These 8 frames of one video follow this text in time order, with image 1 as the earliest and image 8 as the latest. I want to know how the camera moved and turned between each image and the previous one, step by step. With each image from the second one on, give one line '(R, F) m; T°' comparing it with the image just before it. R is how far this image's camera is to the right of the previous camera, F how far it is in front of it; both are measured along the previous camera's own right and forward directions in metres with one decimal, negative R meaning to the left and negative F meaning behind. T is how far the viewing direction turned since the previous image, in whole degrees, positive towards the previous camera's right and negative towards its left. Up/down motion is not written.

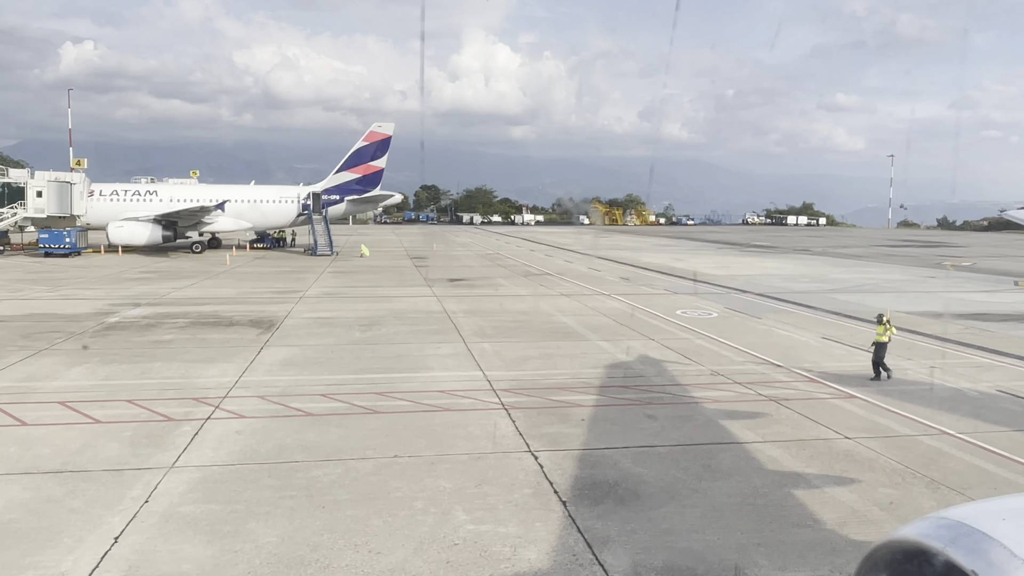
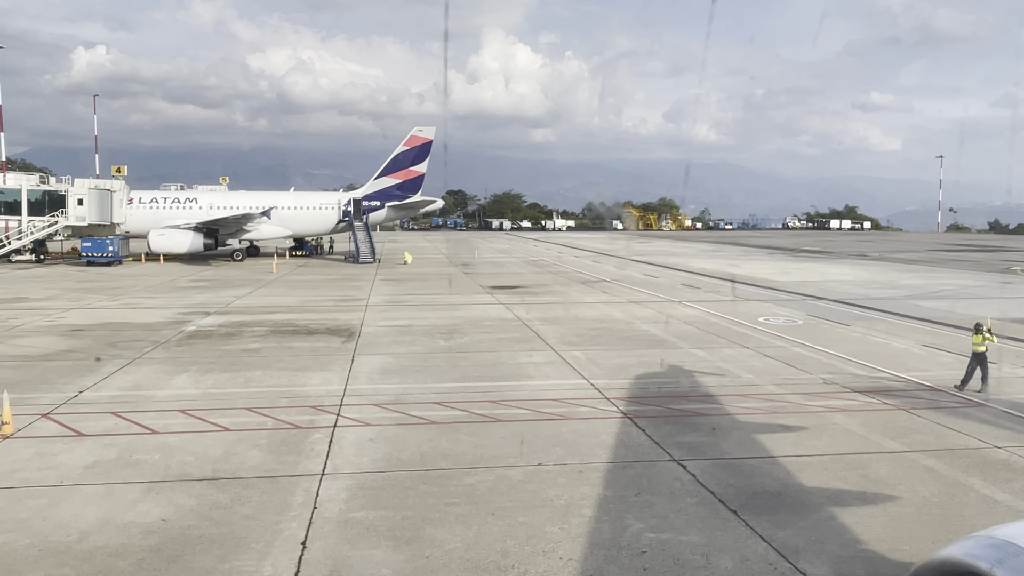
(-1.3, 0.0) m; -2°
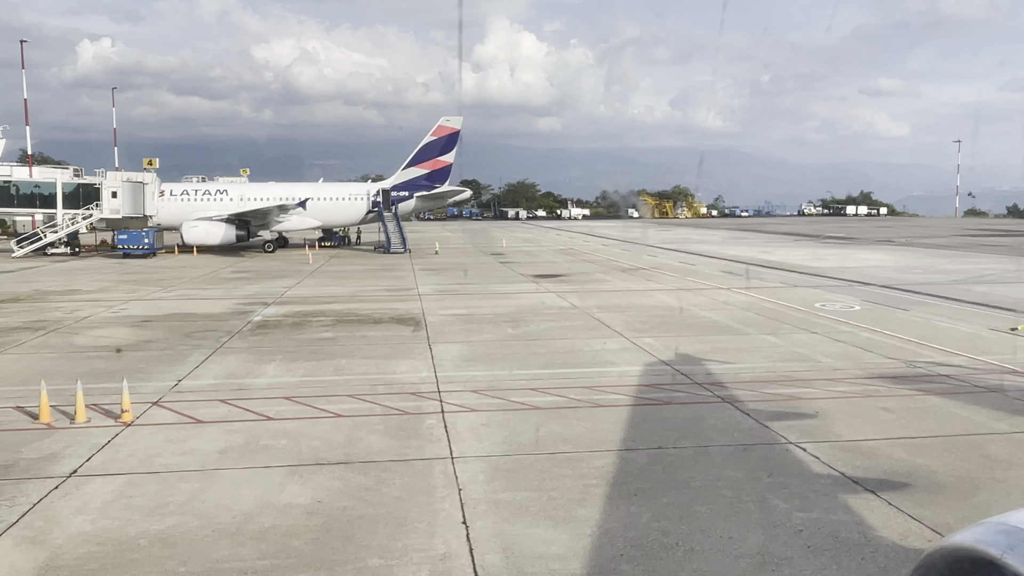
(-1.2, -0.2) m; -1°
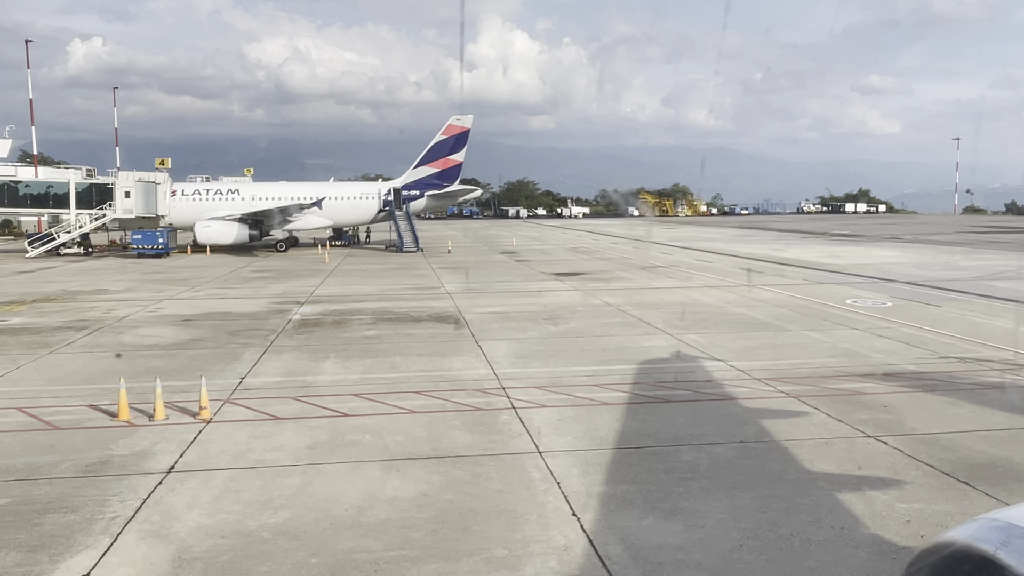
(-1.0, -0.1) m; 0°
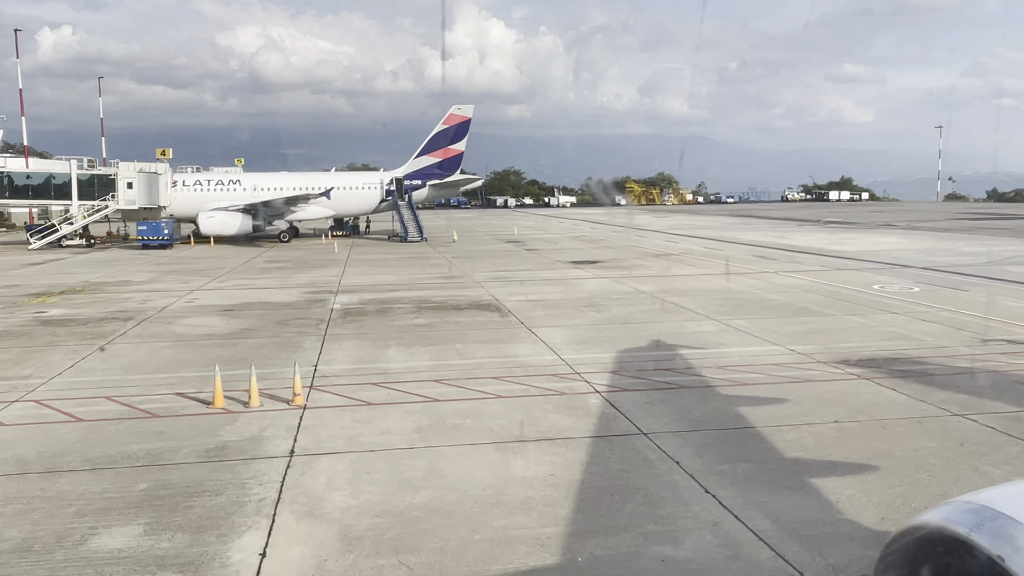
(-1.3, -0.2) m; +1°
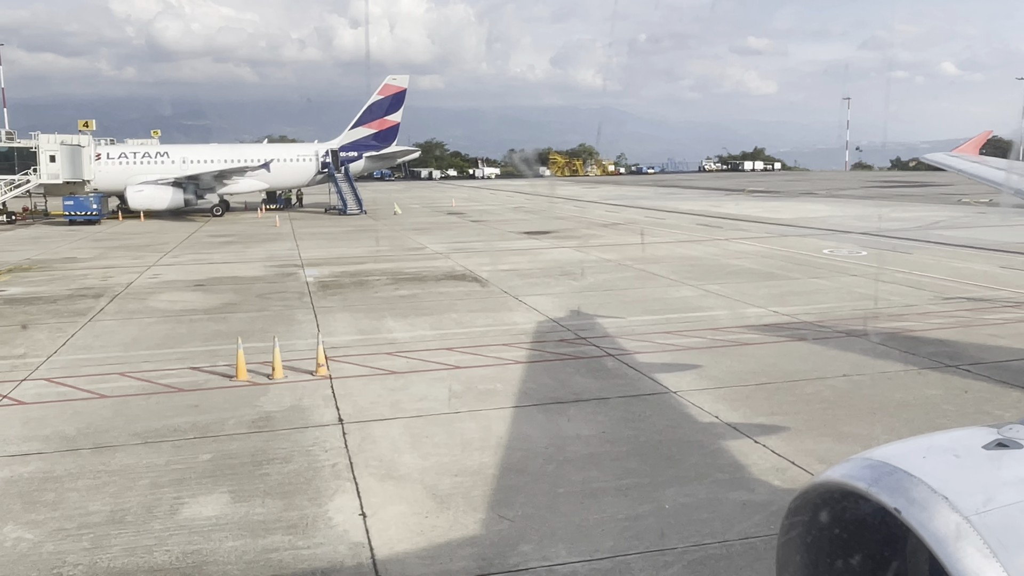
(-1.3, -0.2) m; +5°
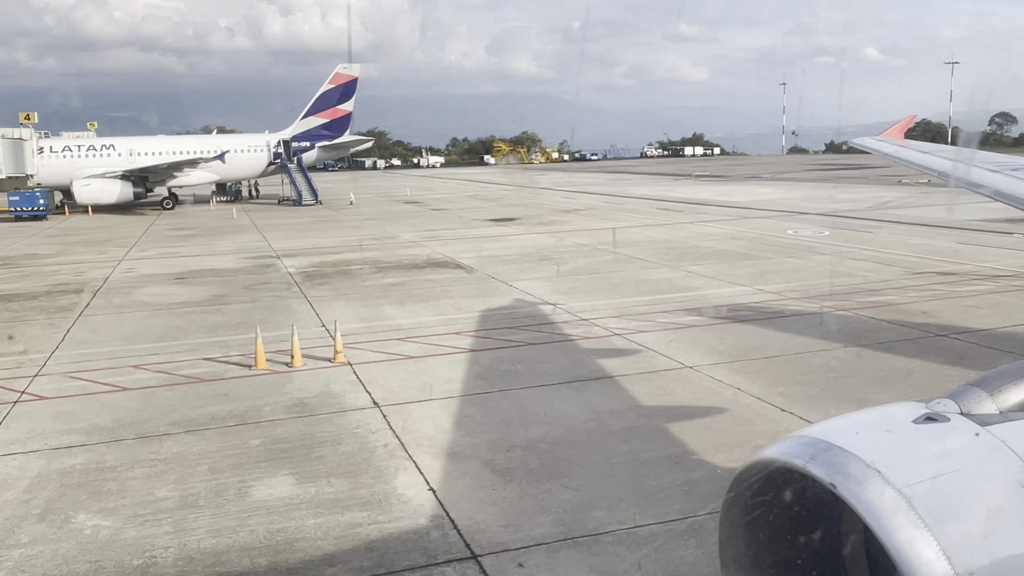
(-0.9, -0.2) m; +4°
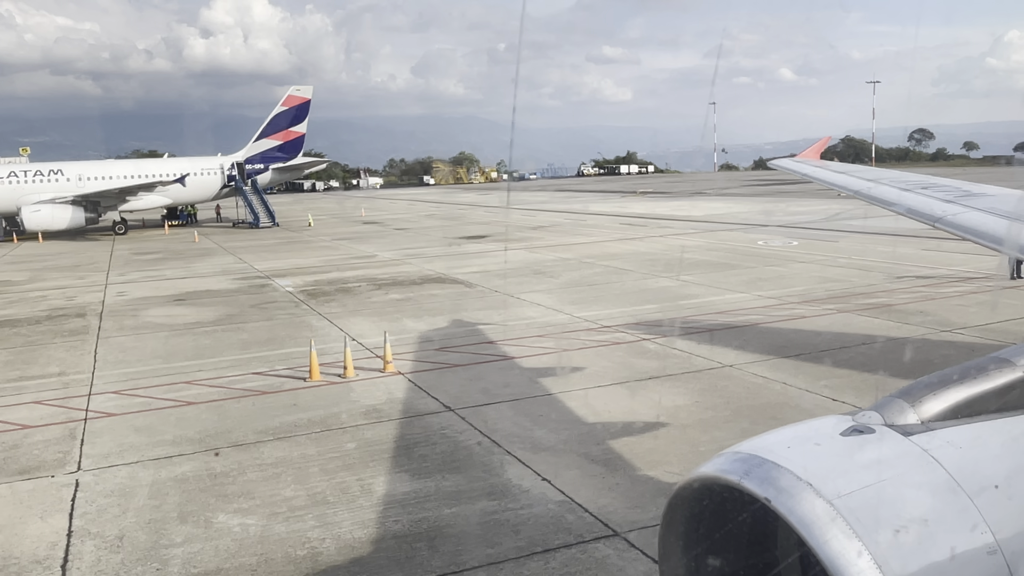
(-1.4, -0.5) m; +4°
